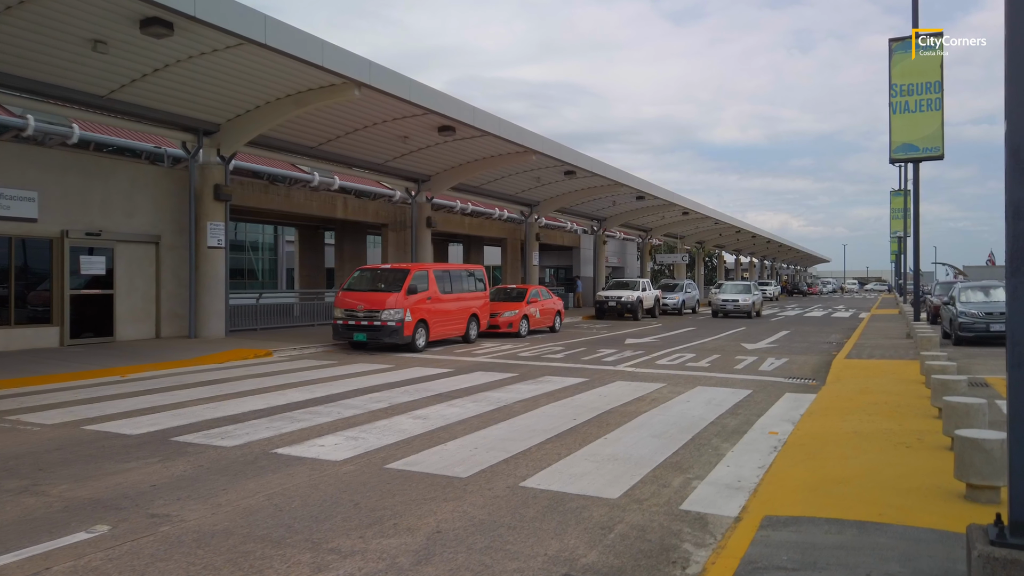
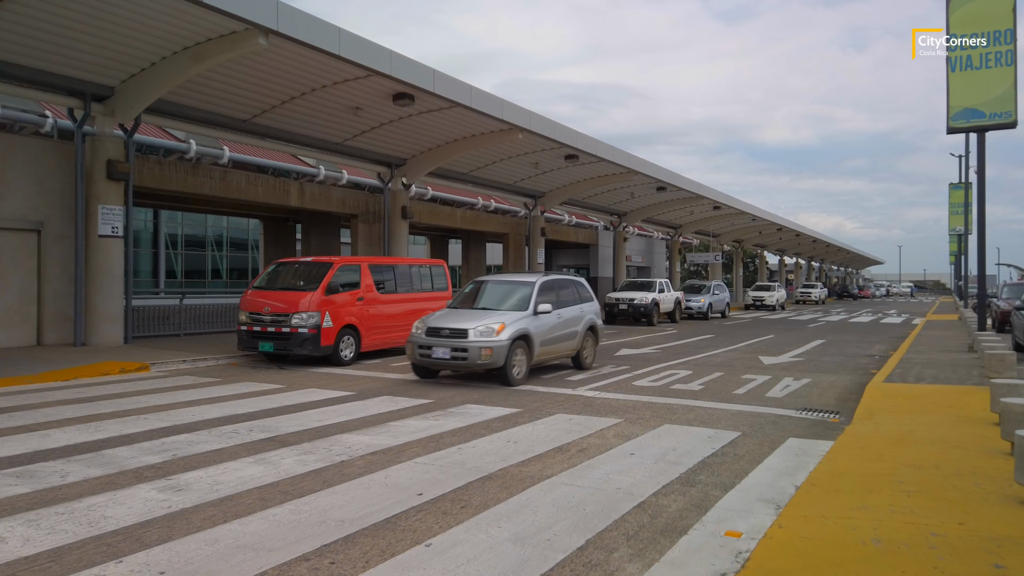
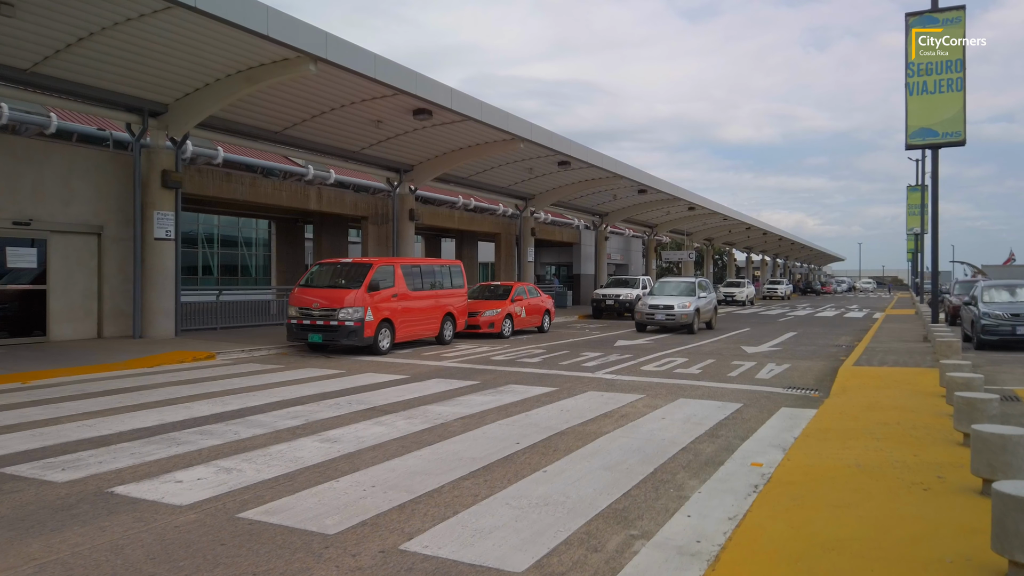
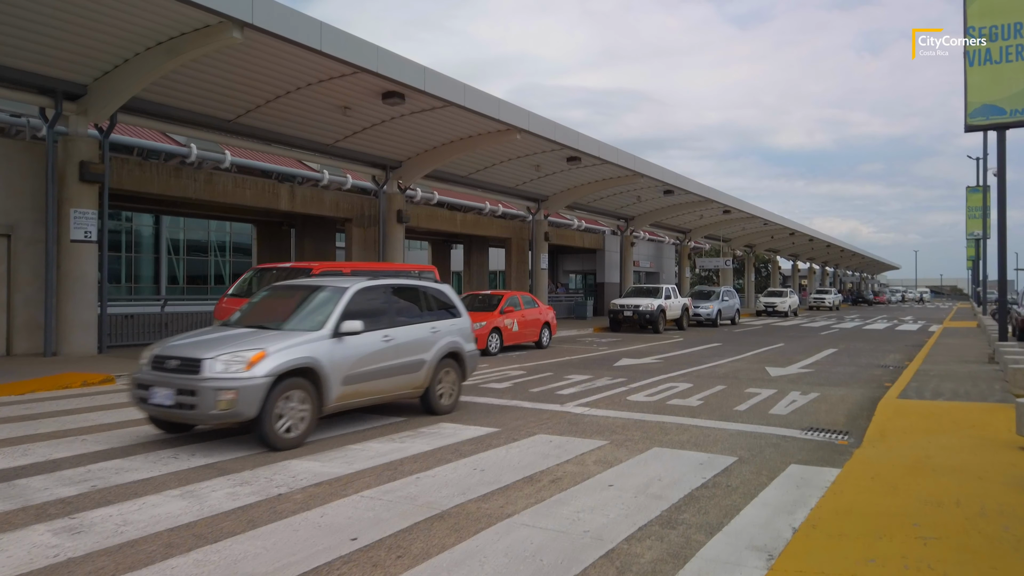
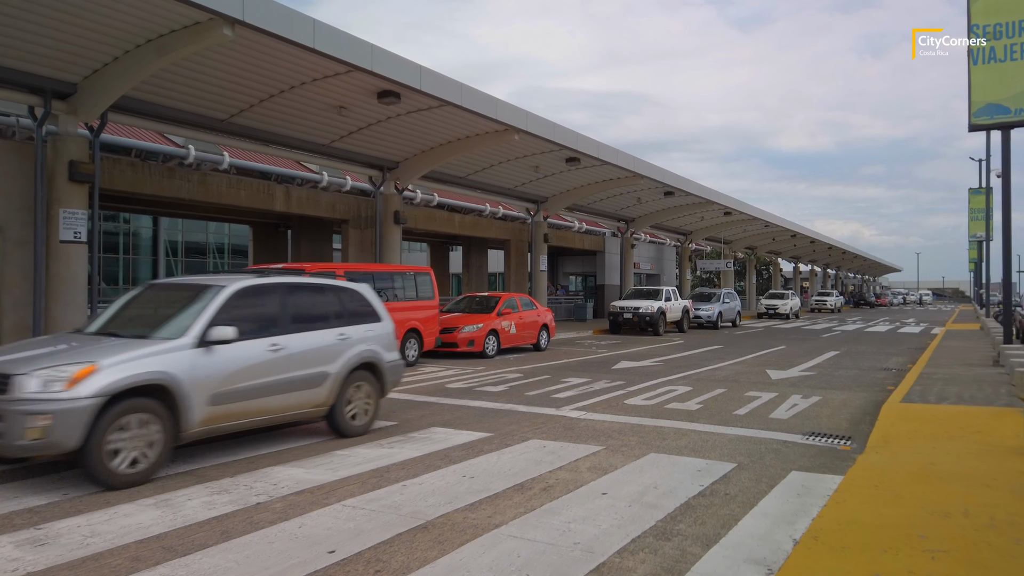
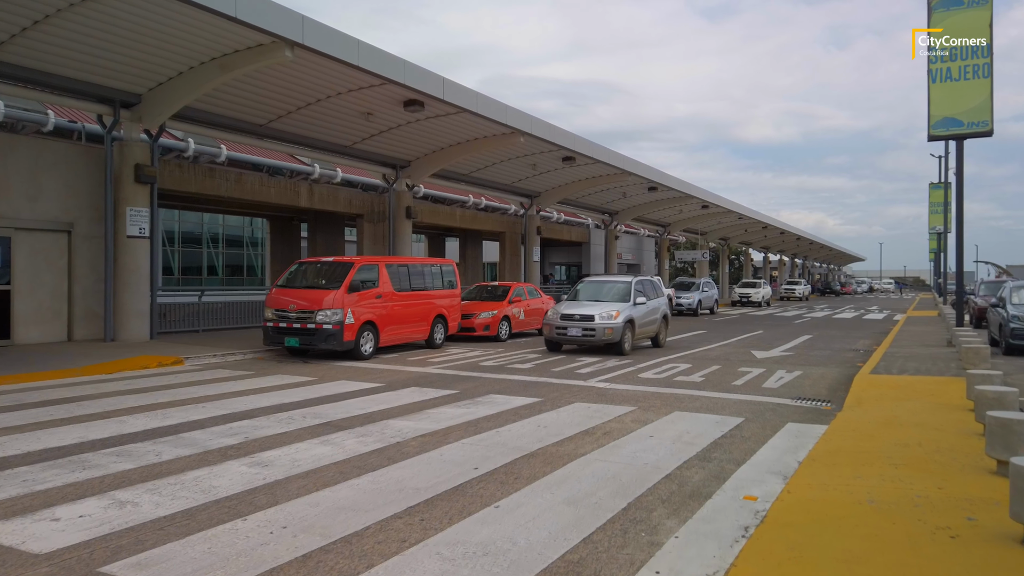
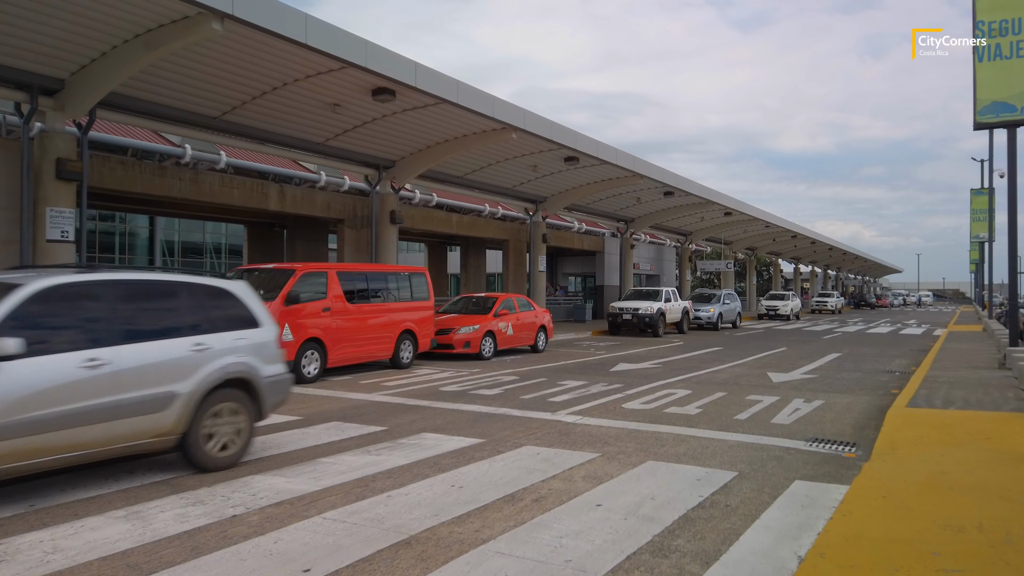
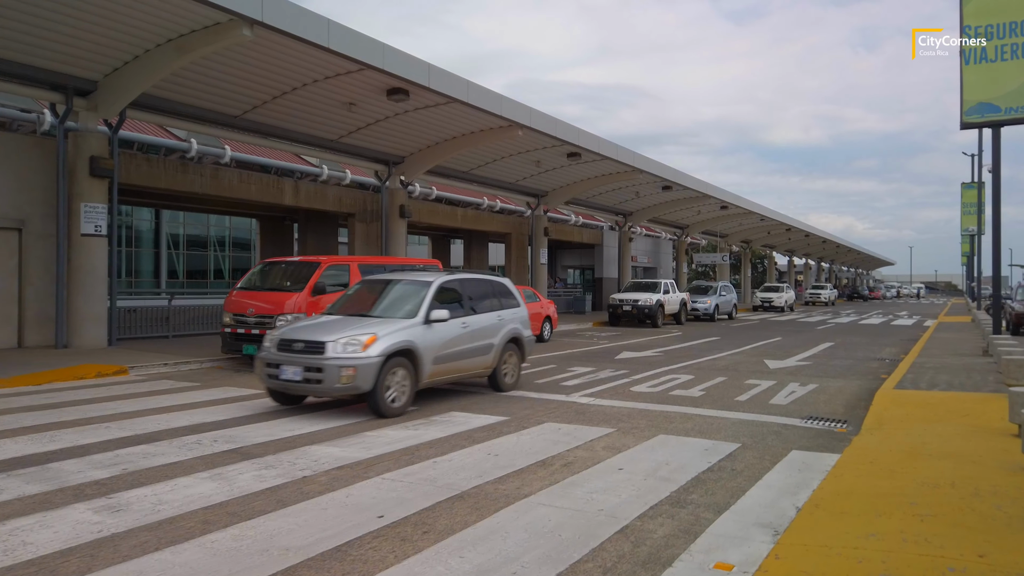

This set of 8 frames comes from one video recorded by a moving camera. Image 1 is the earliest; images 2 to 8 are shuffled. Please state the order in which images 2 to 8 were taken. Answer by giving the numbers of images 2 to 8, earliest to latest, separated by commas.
3, 6, 2, 8, 4, 5, 7
